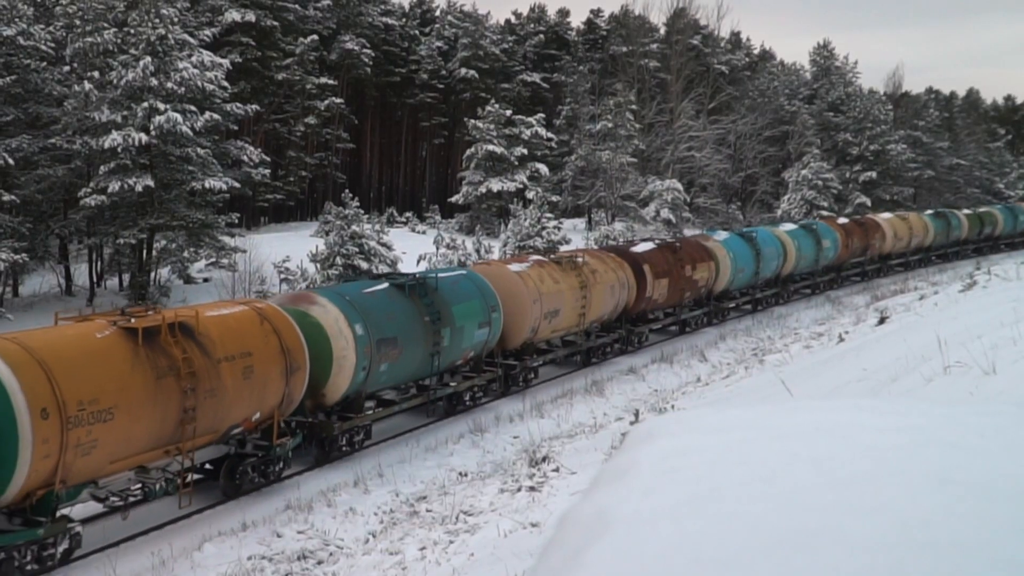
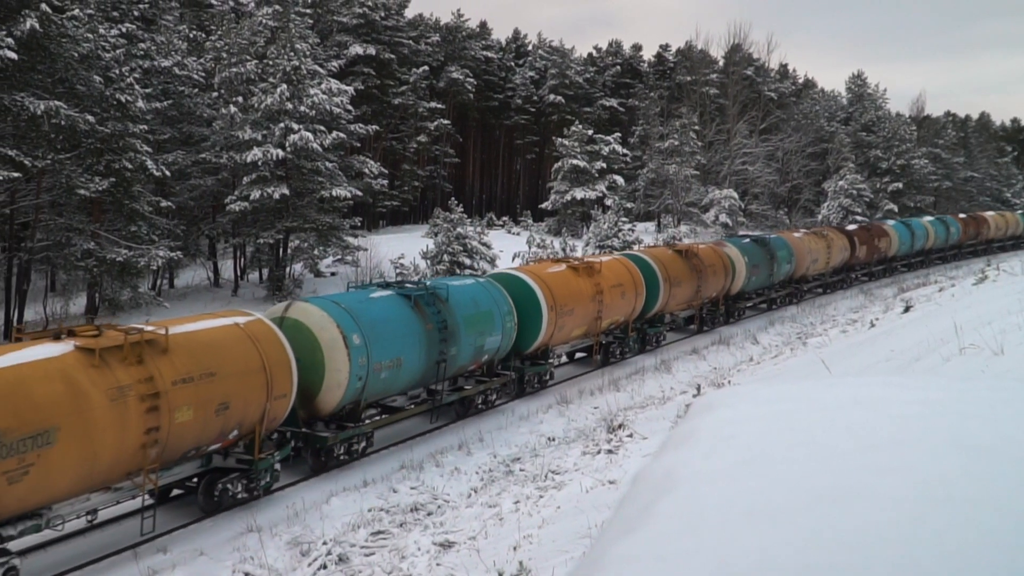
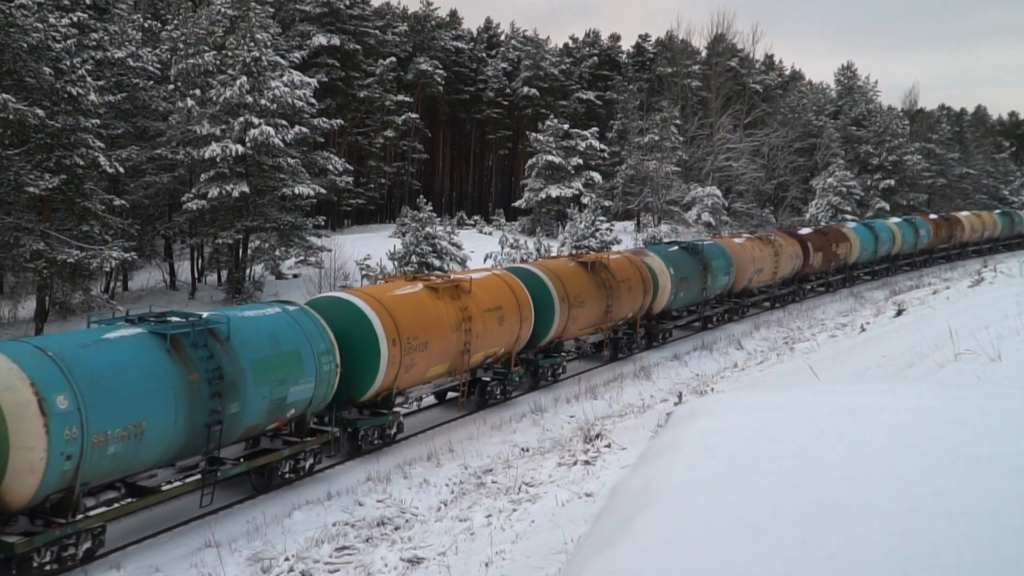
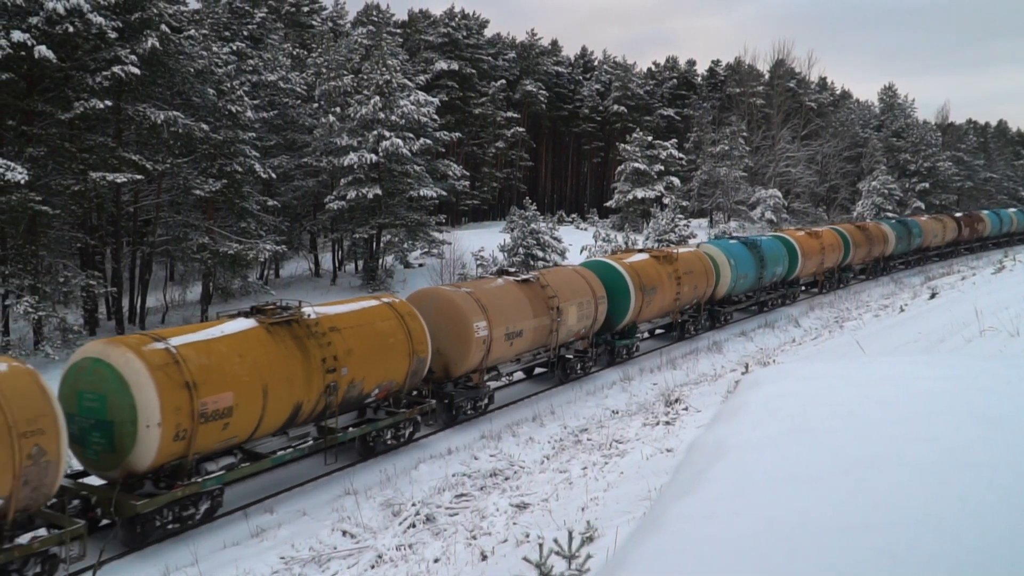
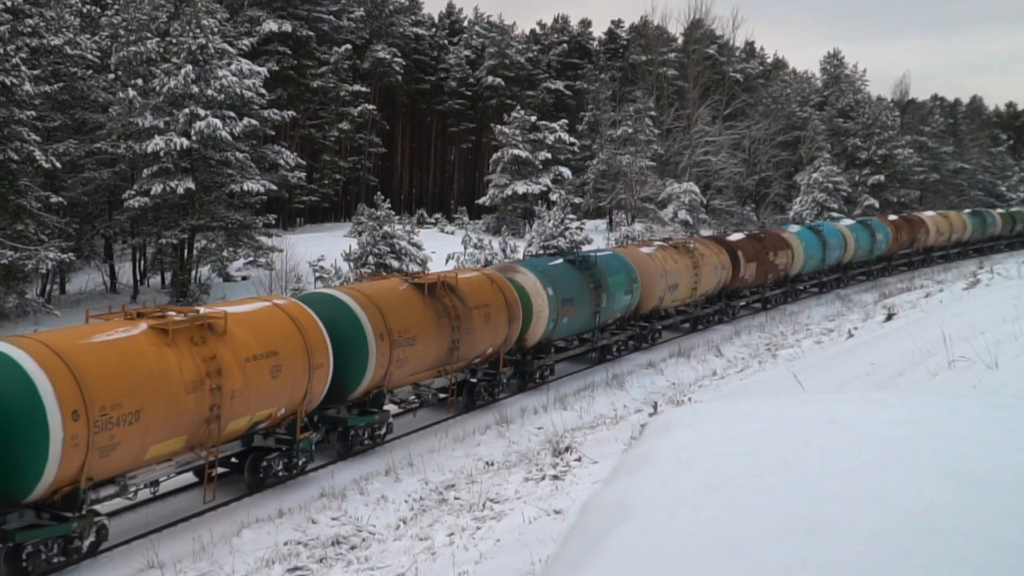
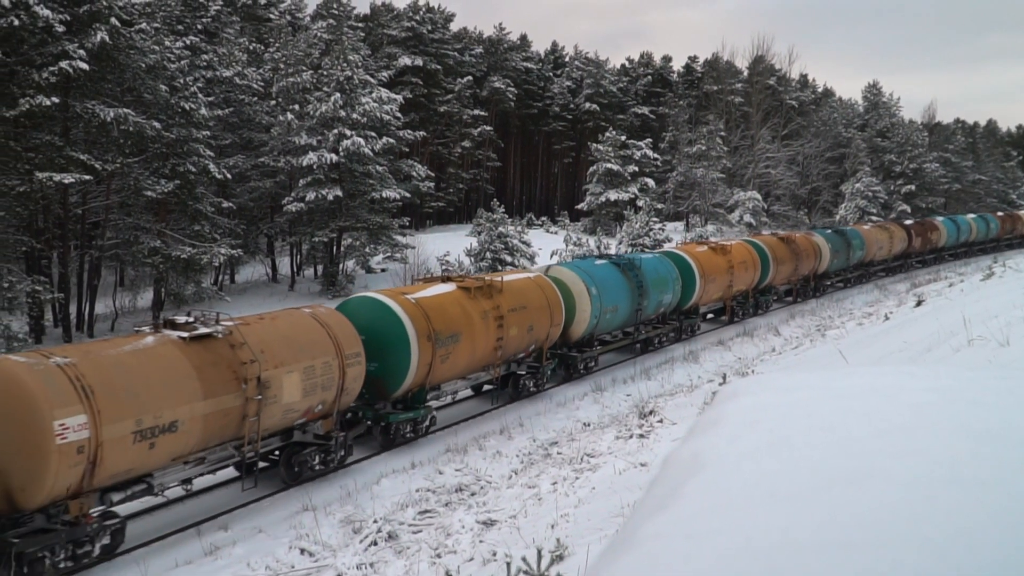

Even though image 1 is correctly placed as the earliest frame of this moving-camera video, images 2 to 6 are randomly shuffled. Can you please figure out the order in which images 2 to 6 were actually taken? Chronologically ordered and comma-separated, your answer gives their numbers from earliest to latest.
5, 3, 2, 6, 4
